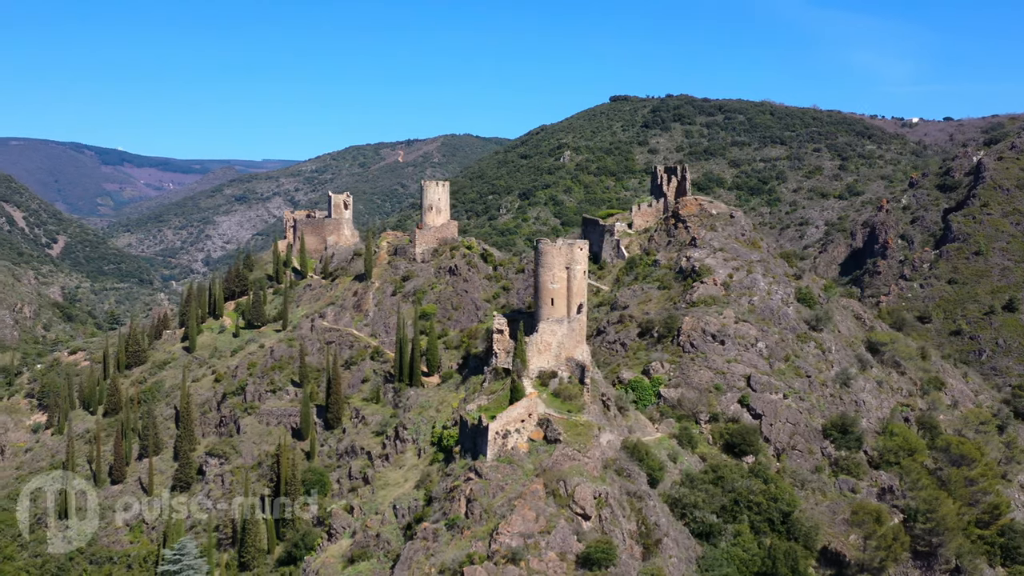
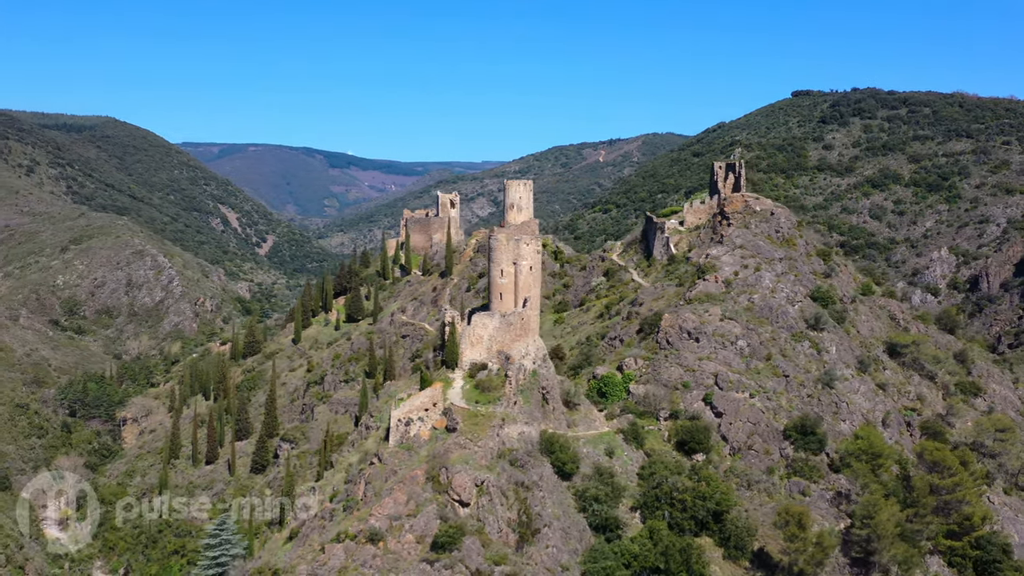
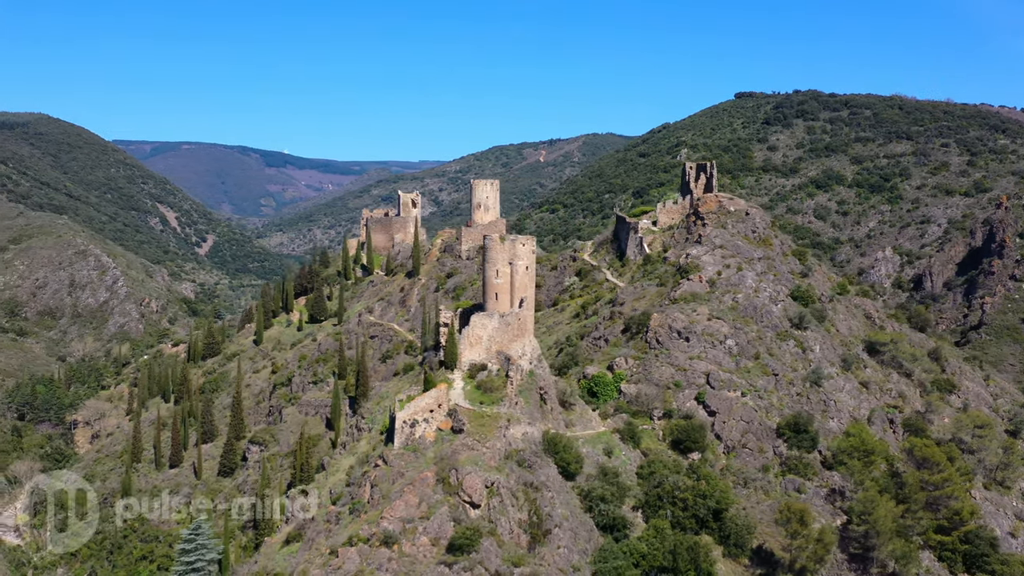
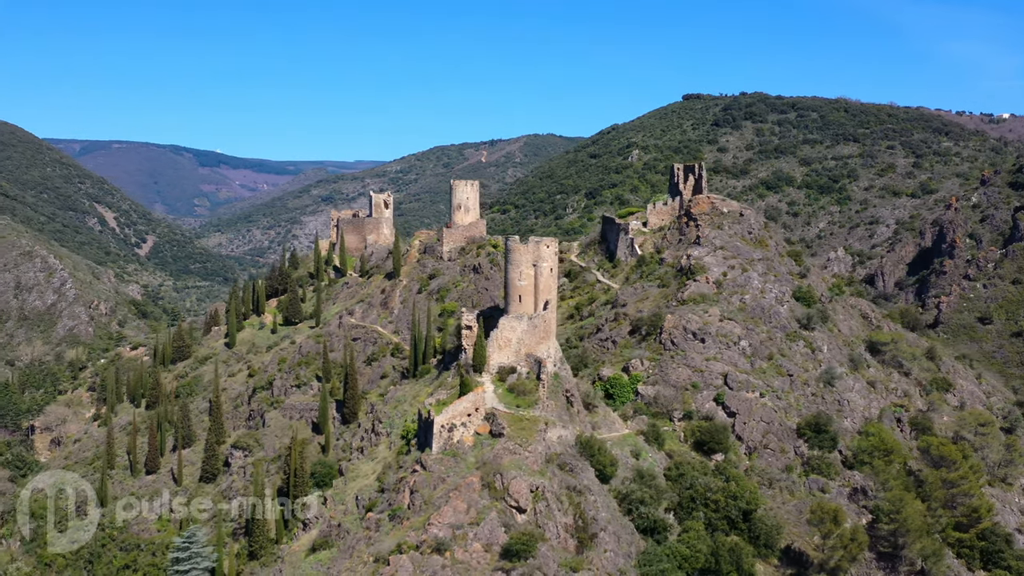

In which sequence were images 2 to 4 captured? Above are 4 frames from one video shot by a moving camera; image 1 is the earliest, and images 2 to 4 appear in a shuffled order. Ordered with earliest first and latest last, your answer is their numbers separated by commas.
4, 3, 2
